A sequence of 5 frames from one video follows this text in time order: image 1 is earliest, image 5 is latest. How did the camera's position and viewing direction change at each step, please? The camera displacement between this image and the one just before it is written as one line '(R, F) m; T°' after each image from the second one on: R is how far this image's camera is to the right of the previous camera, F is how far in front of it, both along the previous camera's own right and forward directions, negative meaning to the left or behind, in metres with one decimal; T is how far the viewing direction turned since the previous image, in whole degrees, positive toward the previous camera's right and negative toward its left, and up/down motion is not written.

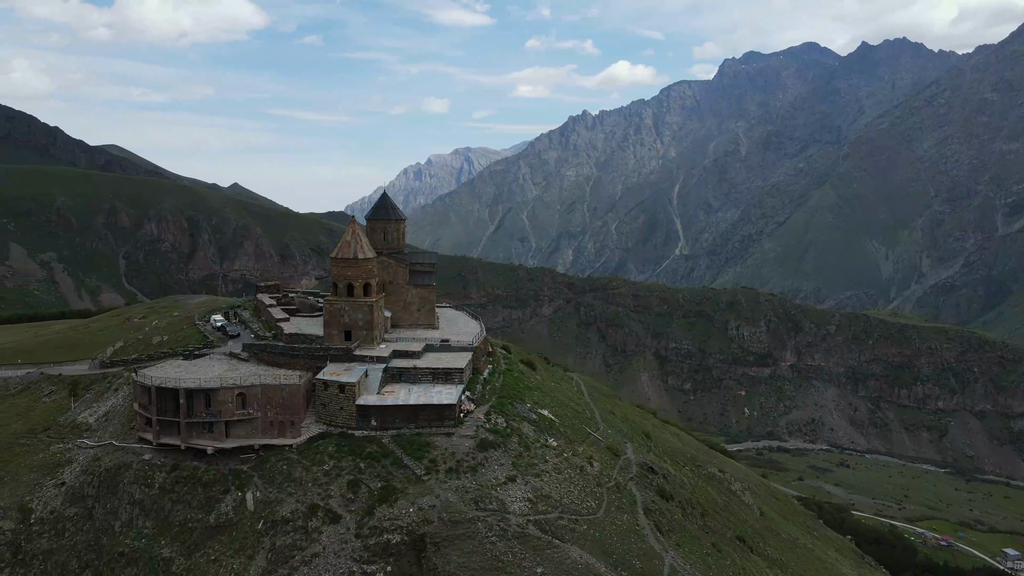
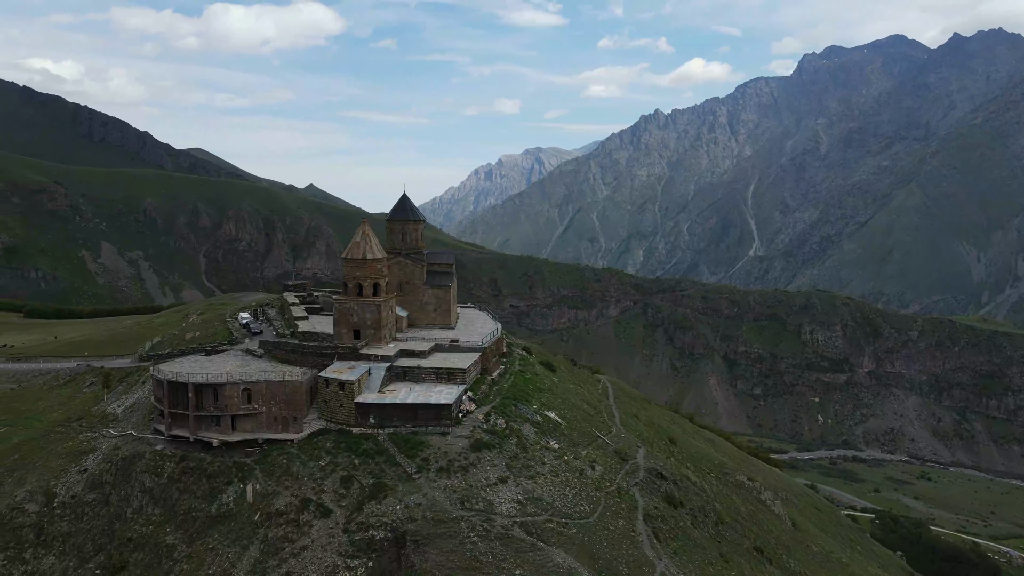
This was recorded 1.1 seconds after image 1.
(+2.5, +0.1) m; -5°
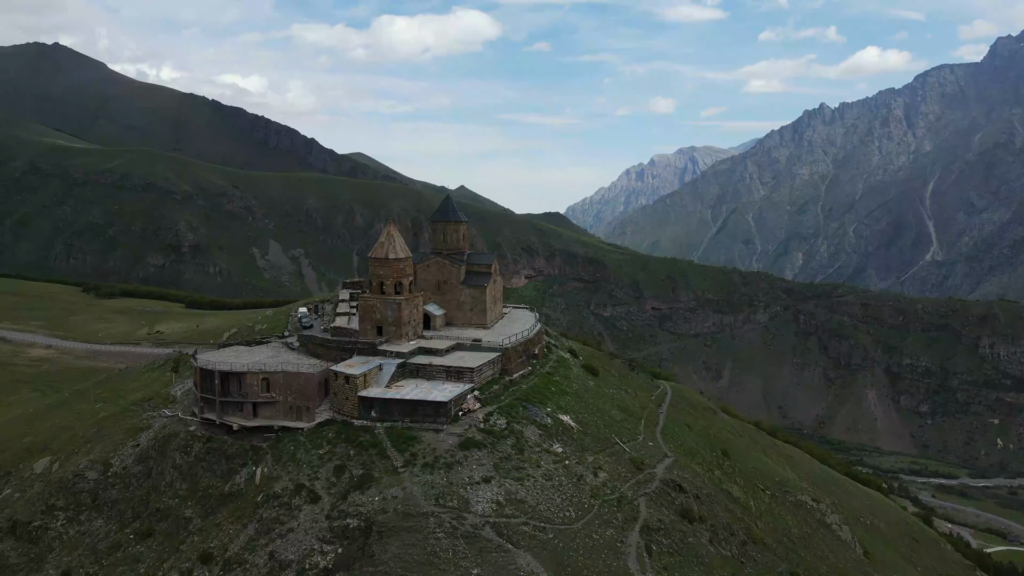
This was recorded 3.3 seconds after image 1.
(+5.3, +0.5) m; -11°
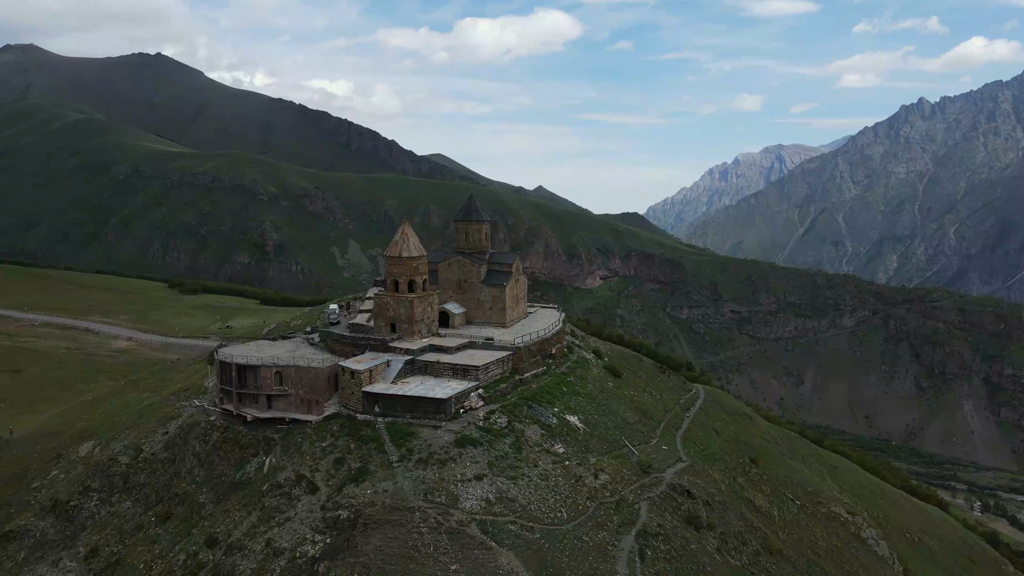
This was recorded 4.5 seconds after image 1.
(+2.8, +0.1) m; -6°
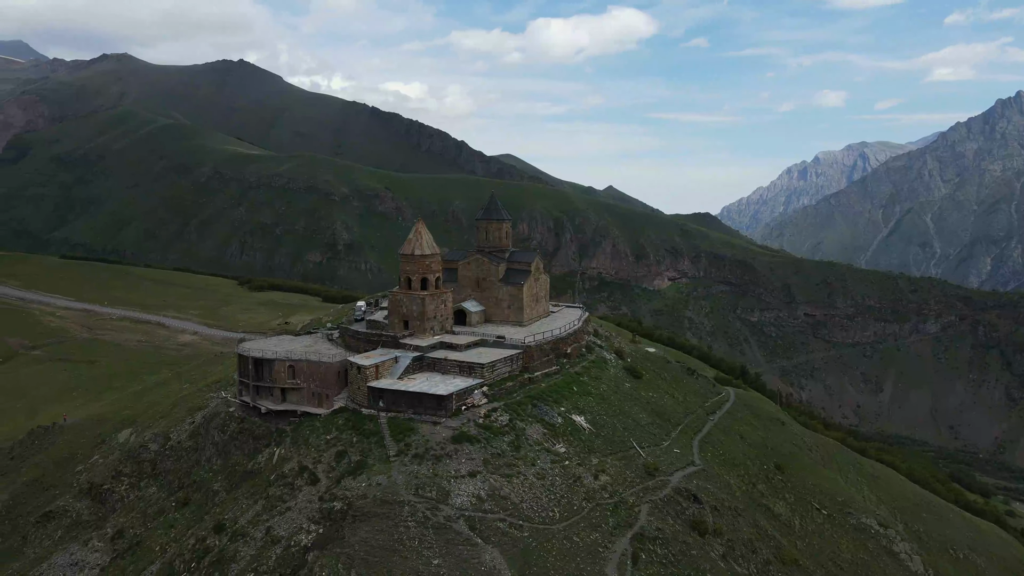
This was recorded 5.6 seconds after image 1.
(+2.5, +0.1) m; -5°
